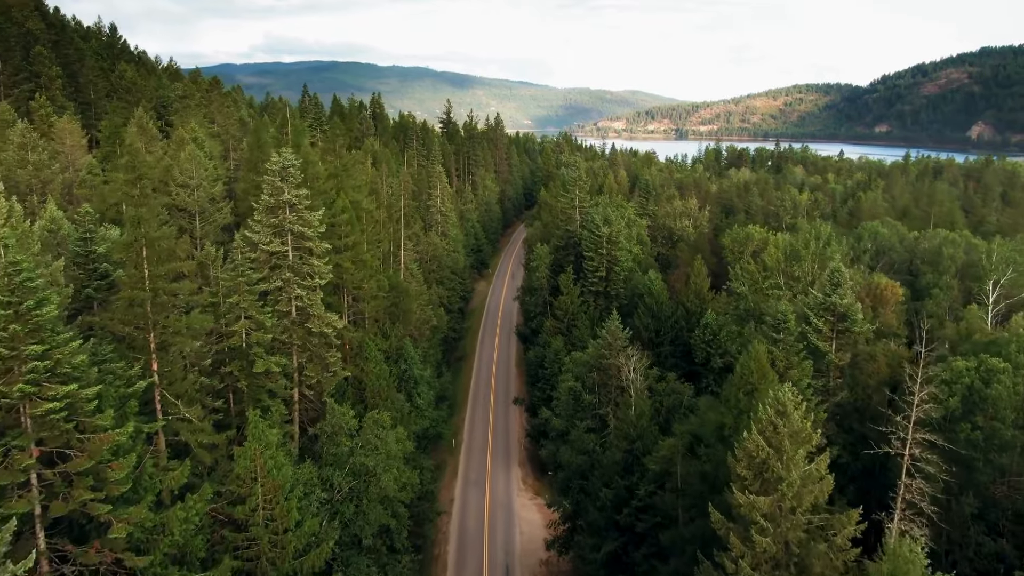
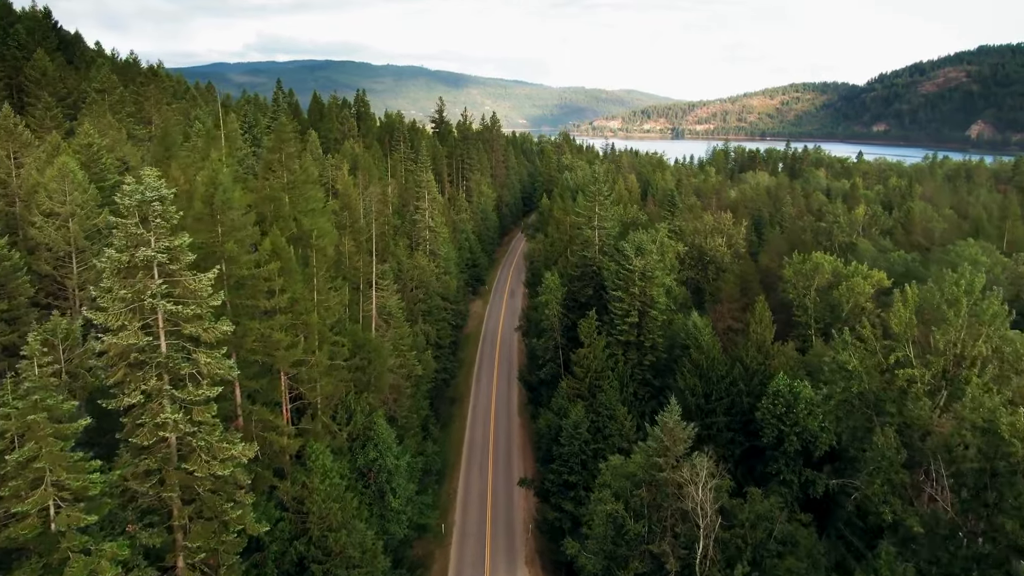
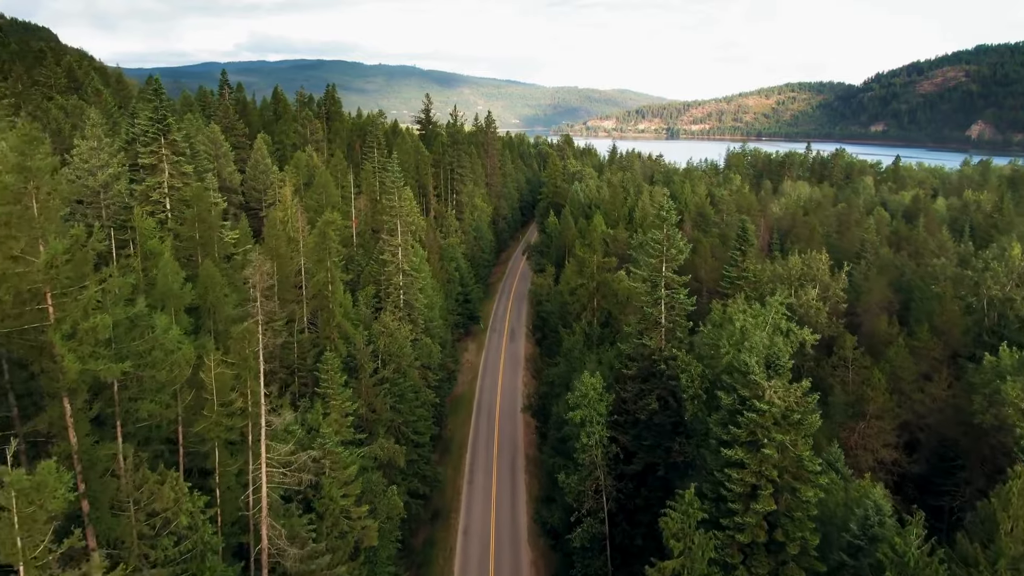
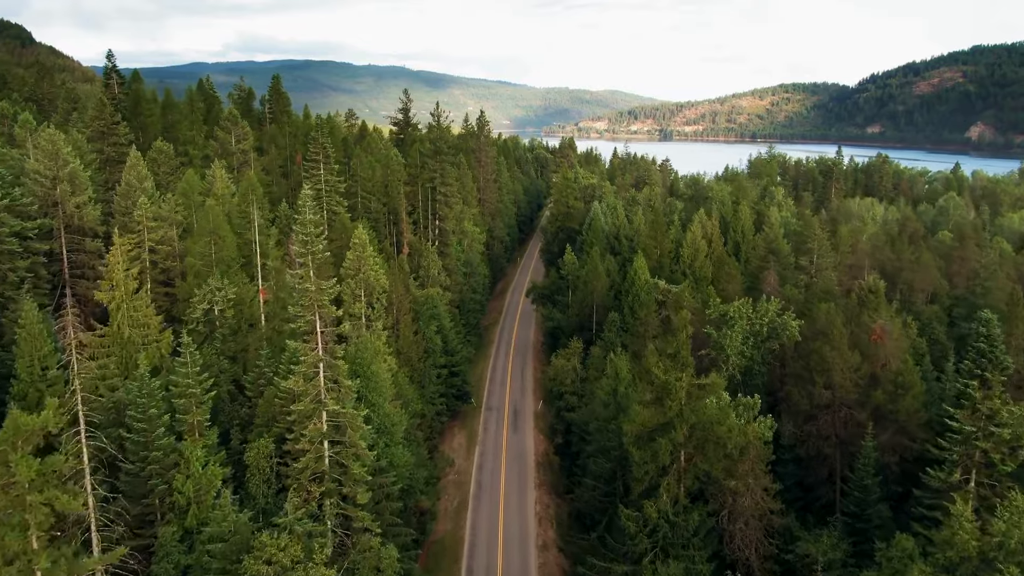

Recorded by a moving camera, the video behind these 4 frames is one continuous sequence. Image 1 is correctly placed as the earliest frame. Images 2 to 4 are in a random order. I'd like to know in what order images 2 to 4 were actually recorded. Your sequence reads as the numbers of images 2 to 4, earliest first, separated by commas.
2, 3, 4
